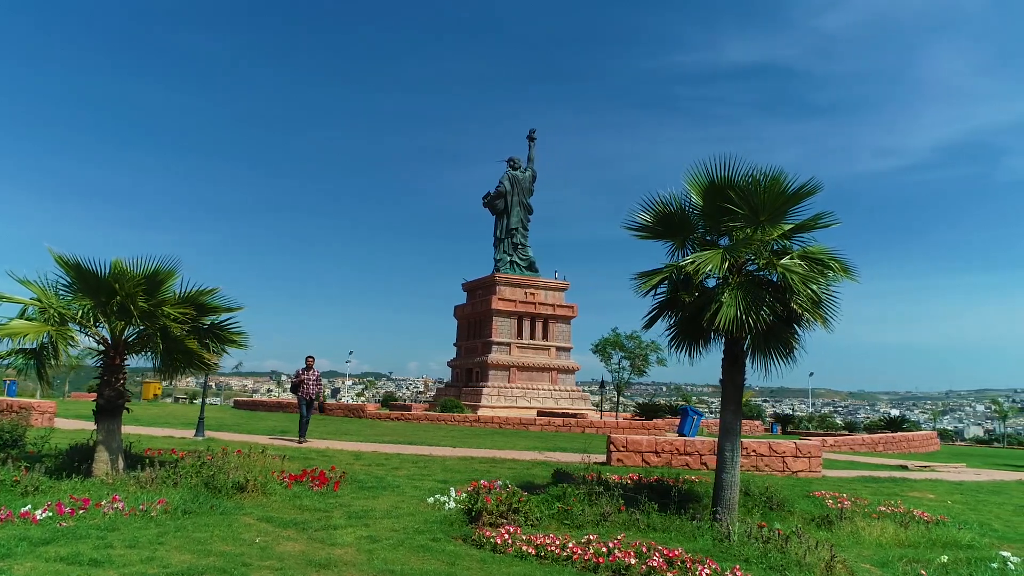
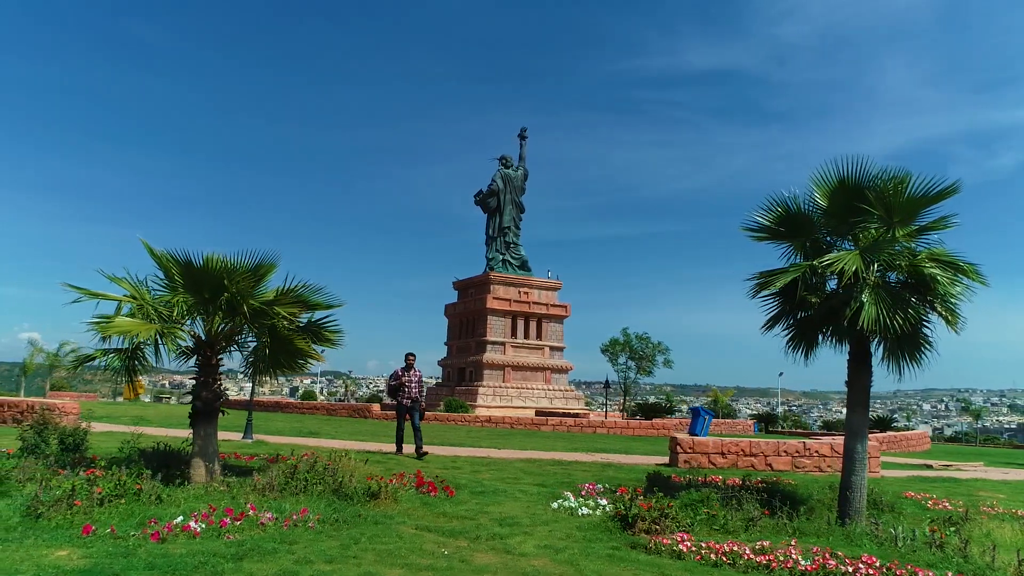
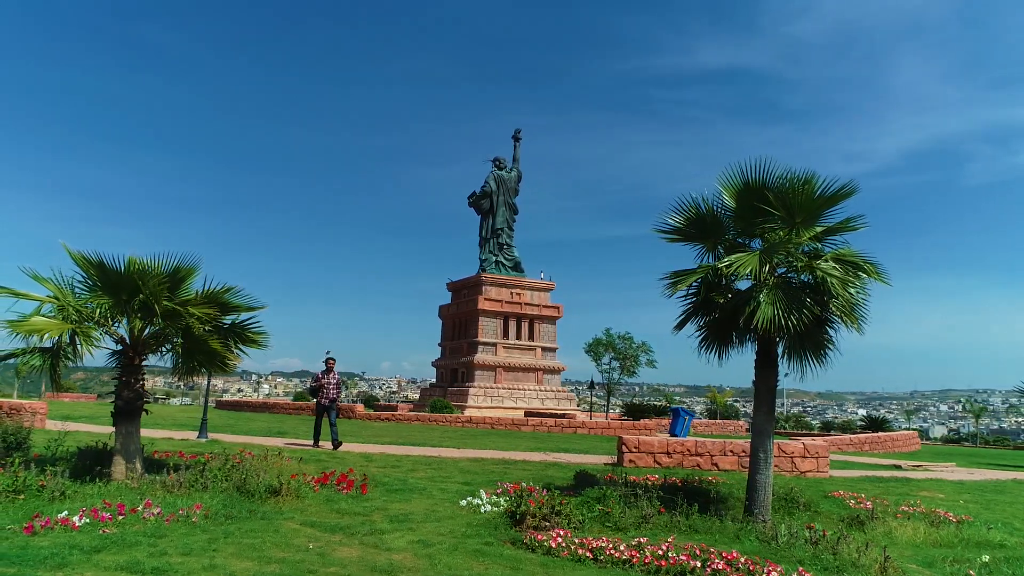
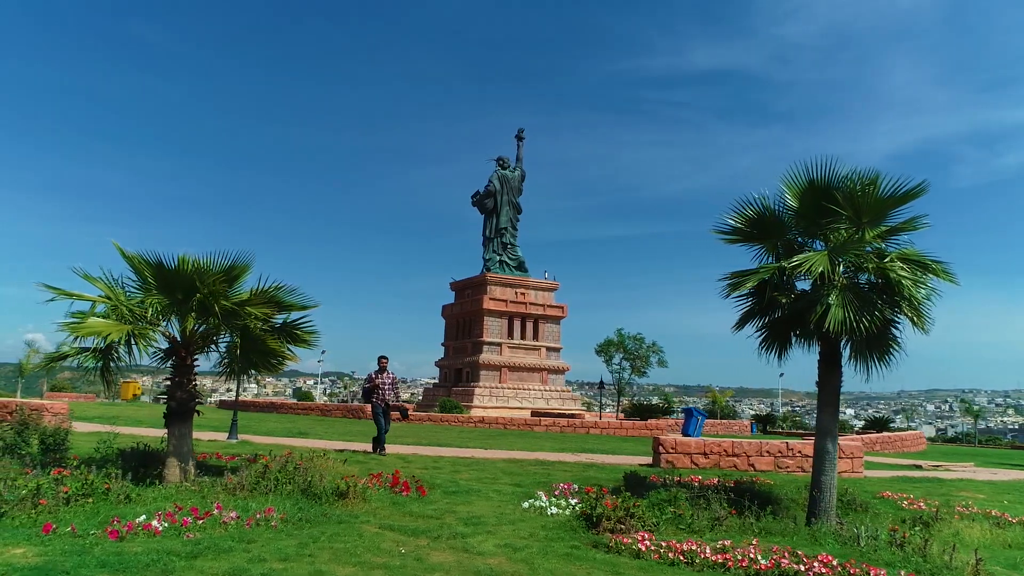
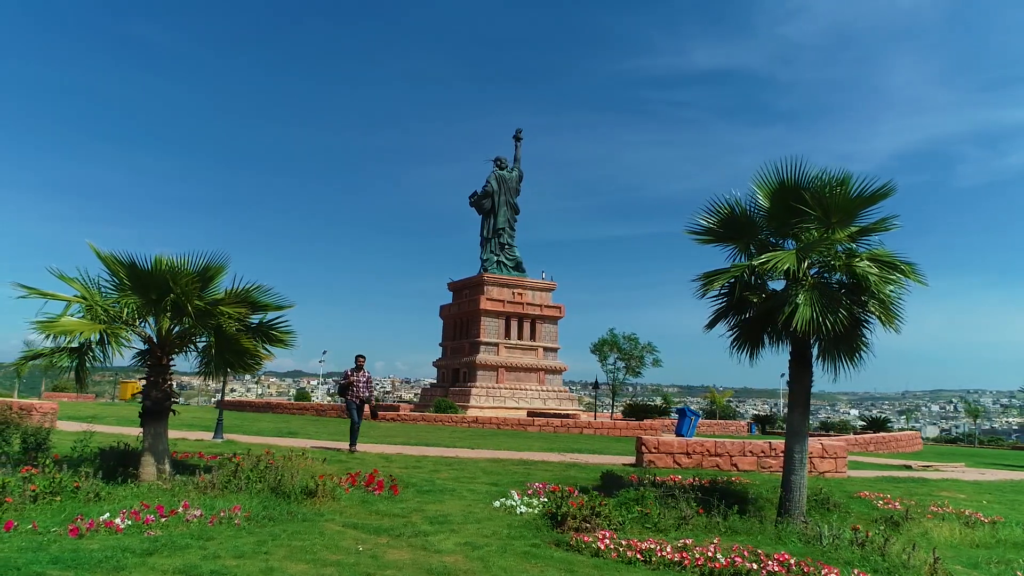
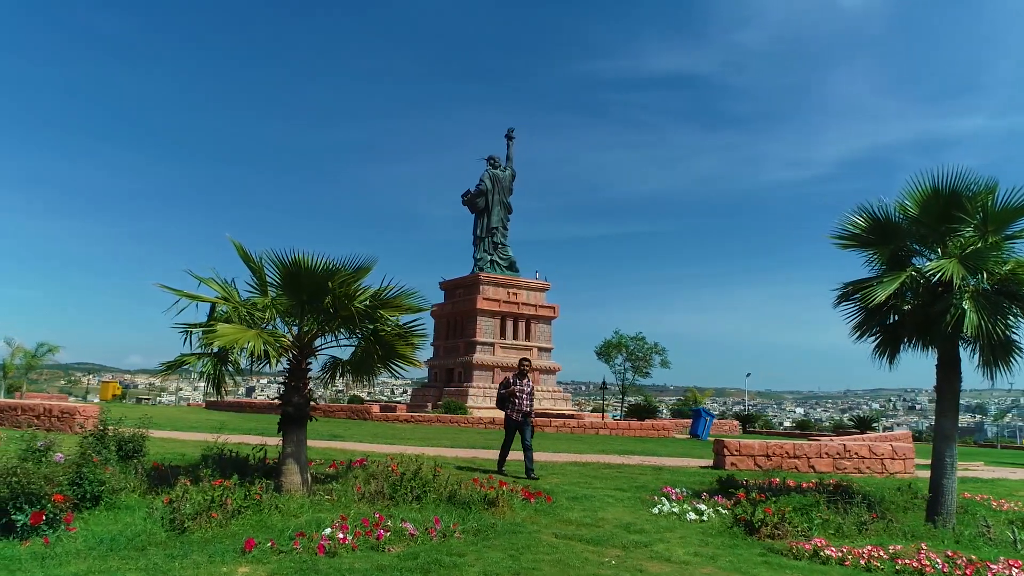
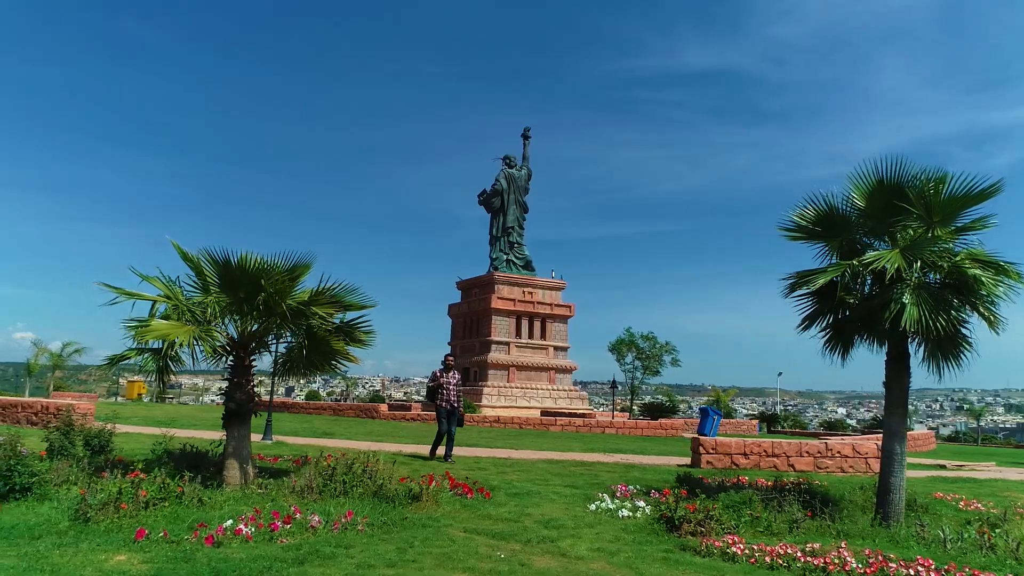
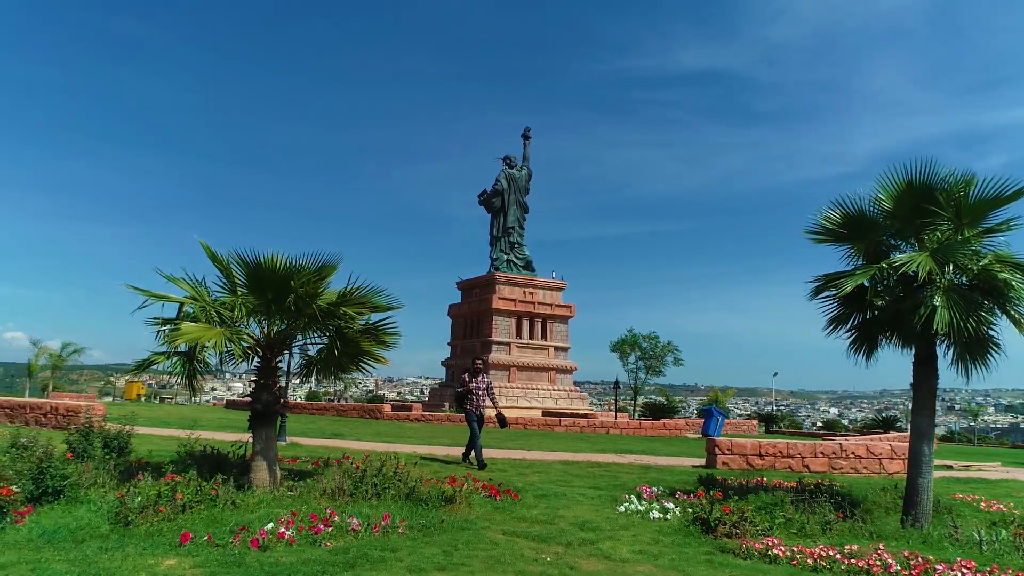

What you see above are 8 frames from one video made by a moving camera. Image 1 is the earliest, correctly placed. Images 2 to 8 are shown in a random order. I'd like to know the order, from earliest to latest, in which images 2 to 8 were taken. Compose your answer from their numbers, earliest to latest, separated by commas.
3, 5, 4, 2, 7, 8, 6
